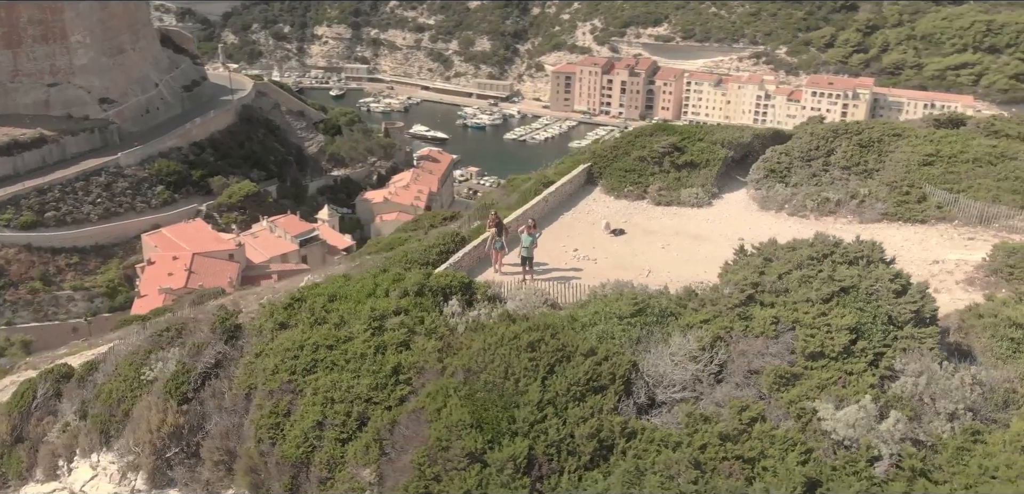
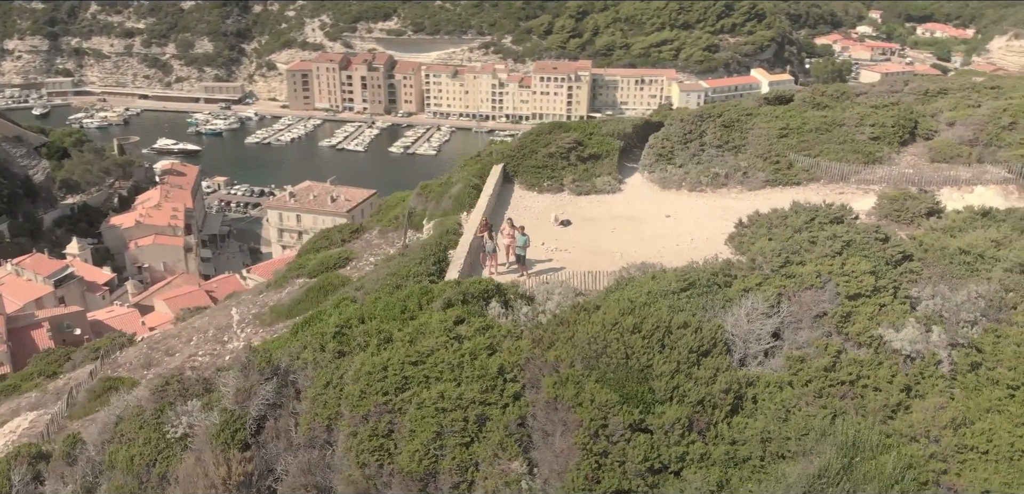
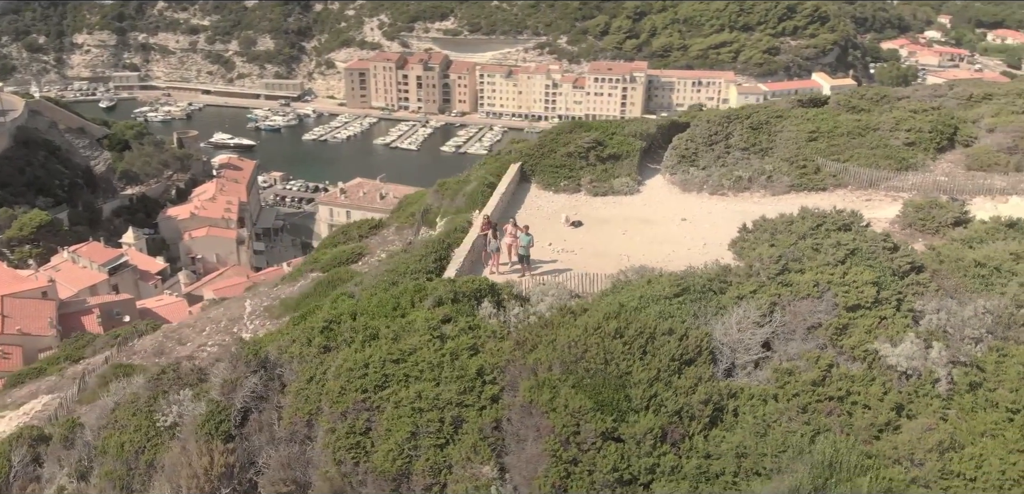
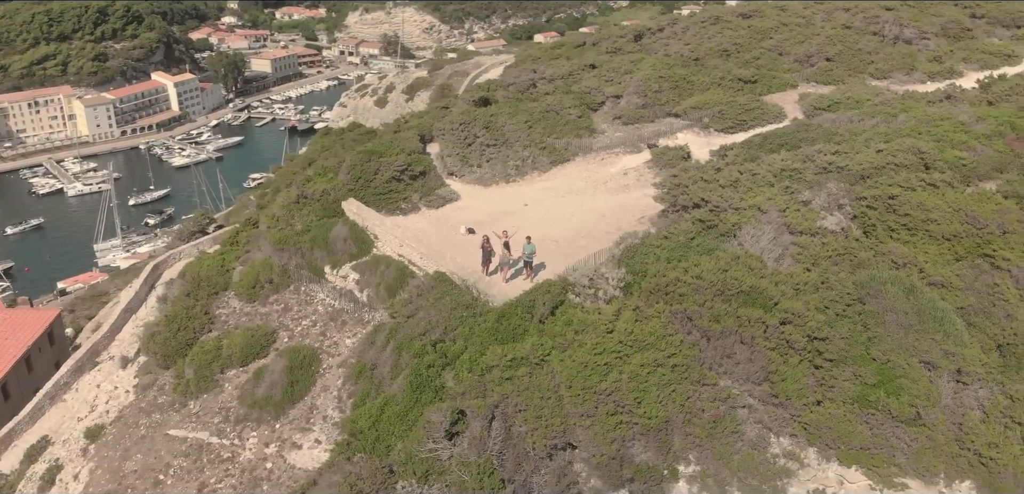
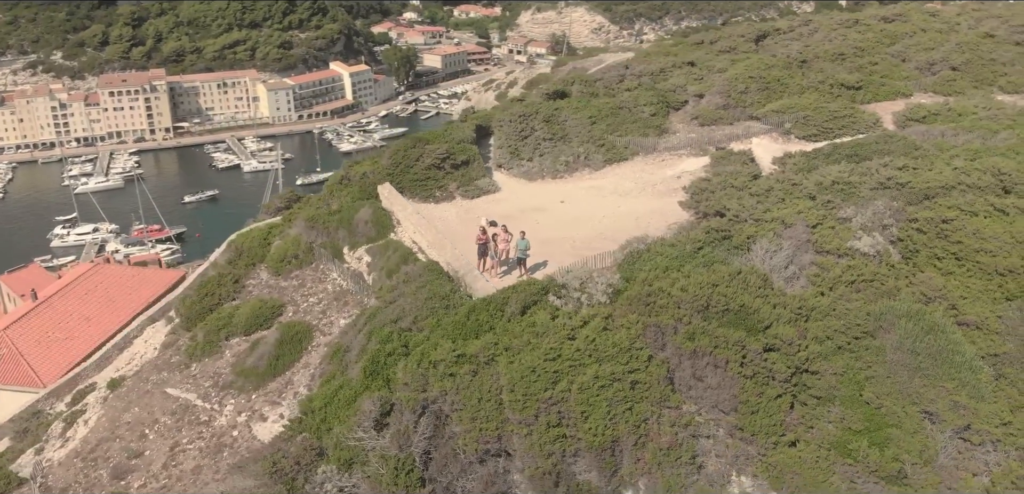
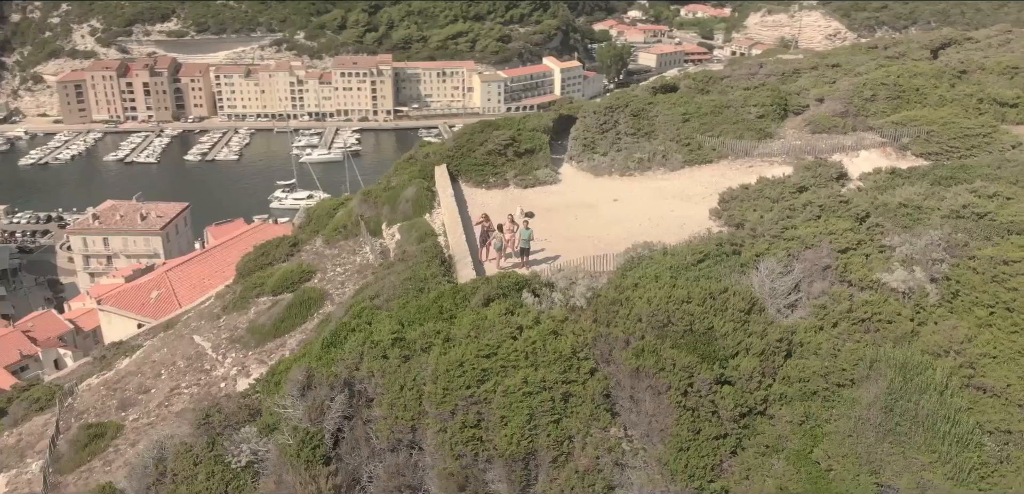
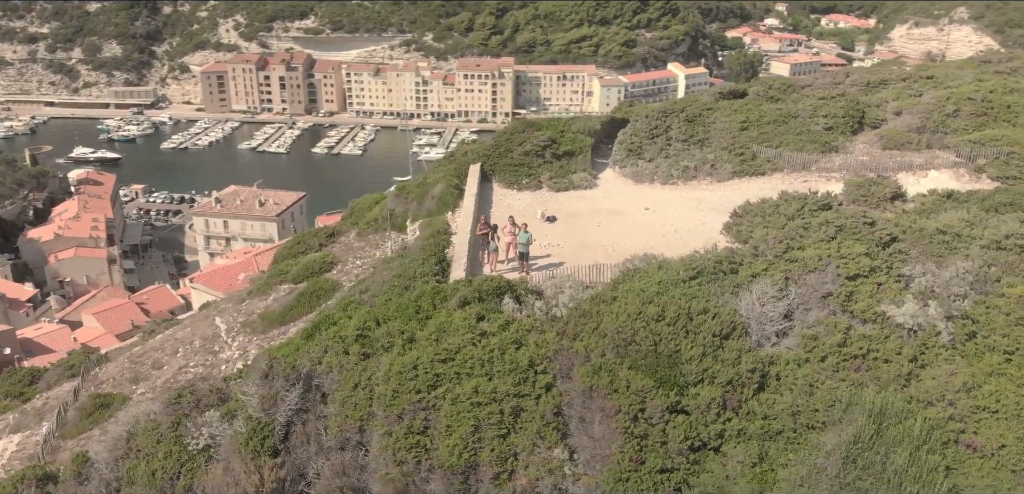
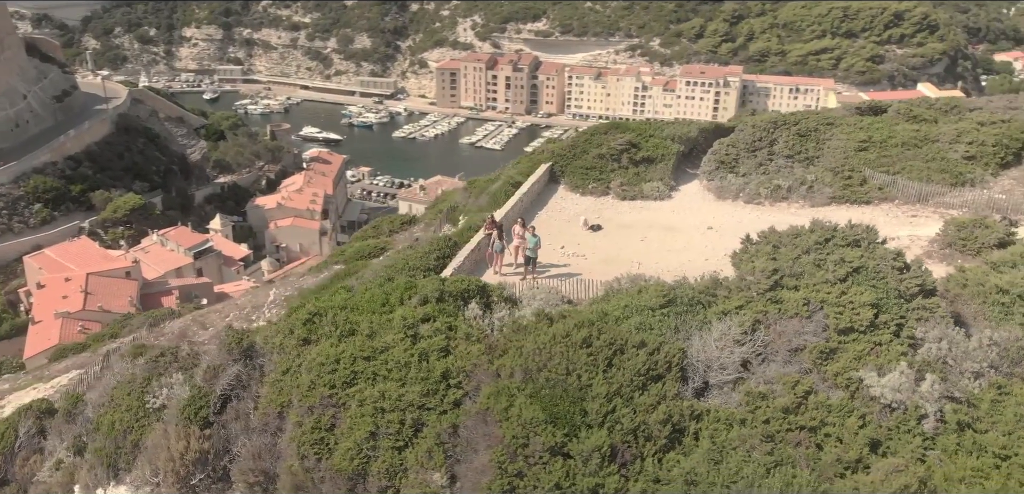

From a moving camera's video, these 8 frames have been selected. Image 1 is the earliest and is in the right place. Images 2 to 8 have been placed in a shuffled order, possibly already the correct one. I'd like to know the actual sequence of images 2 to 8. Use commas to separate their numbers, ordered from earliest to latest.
8, 3, 2, 7, 6, 5, 4
